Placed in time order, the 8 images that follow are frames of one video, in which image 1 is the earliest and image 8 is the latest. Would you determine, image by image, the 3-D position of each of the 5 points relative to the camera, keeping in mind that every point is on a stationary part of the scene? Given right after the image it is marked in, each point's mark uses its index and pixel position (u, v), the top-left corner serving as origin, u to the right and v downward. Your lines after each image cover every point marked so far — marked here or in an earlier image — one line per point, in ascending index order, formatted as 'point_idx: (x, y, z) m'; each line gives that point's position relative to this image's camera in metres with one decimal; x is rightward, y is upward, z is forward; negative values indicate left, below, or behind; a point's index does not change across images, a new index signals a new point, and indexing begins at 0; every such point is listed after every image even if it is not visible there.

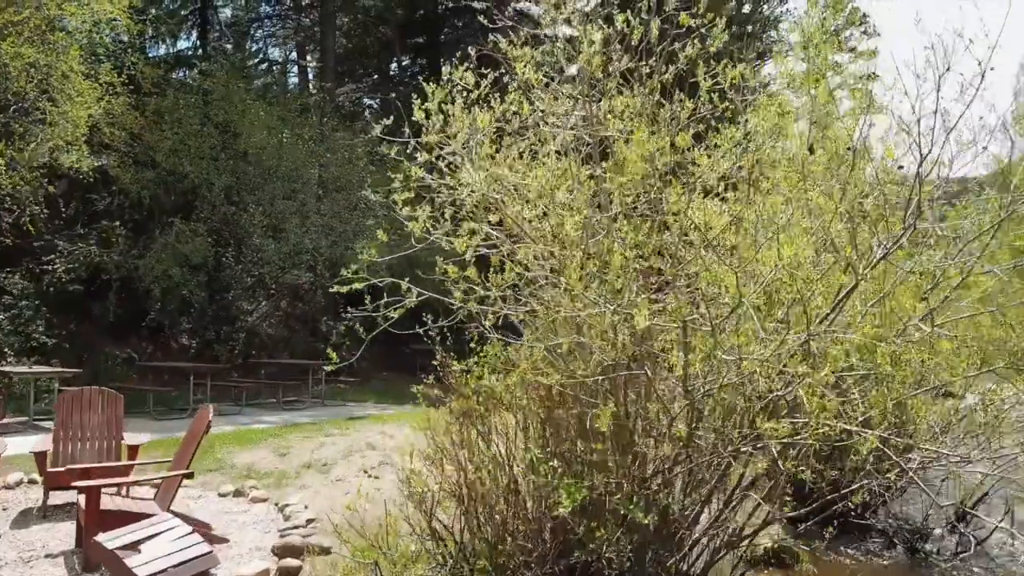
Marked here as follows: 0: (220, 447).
0: (-2.2, -1.2, +5.8) m
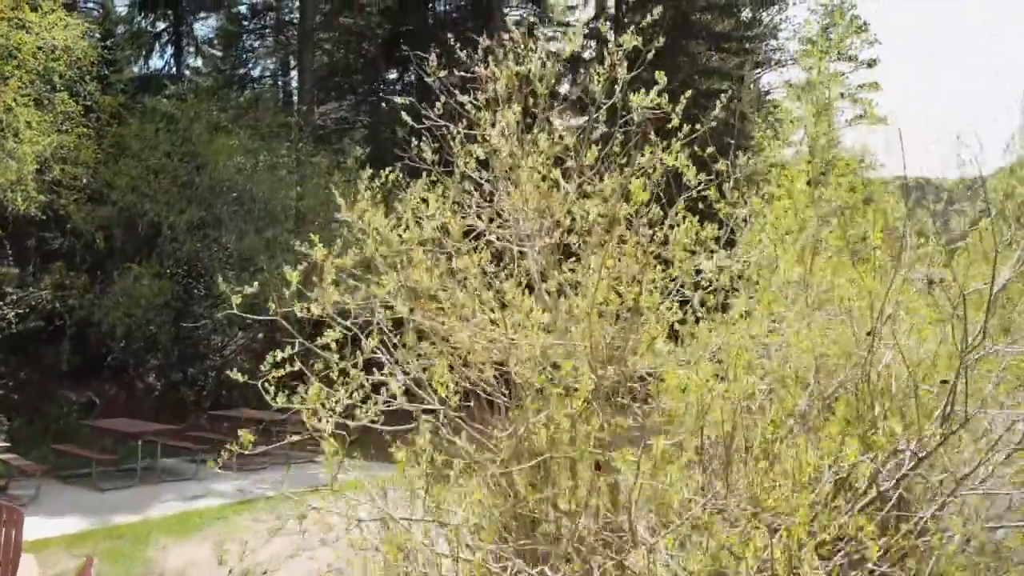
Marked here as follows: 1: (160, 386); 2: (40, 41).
0: (-2.4, -1.7, +5.2) m
1: (-4.5, -1.3, +9.9) m
2: (-5.0, +2.7, +8.3) m
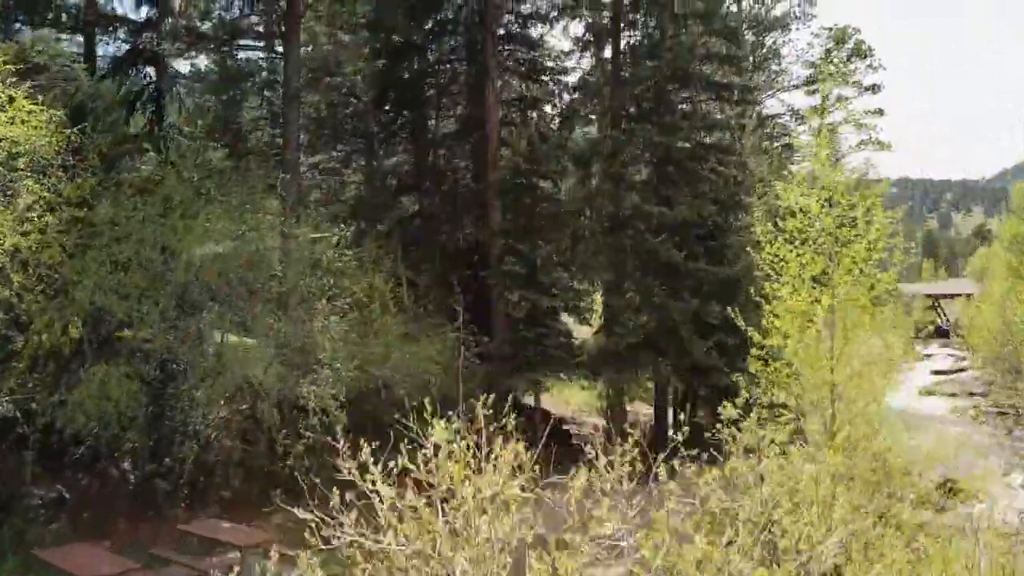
0: (-2.5, -2.7, +4.8) m
1: (-4.6, -2.3, +9.5) m
2: (-5.1, +1.6, +7.9) m
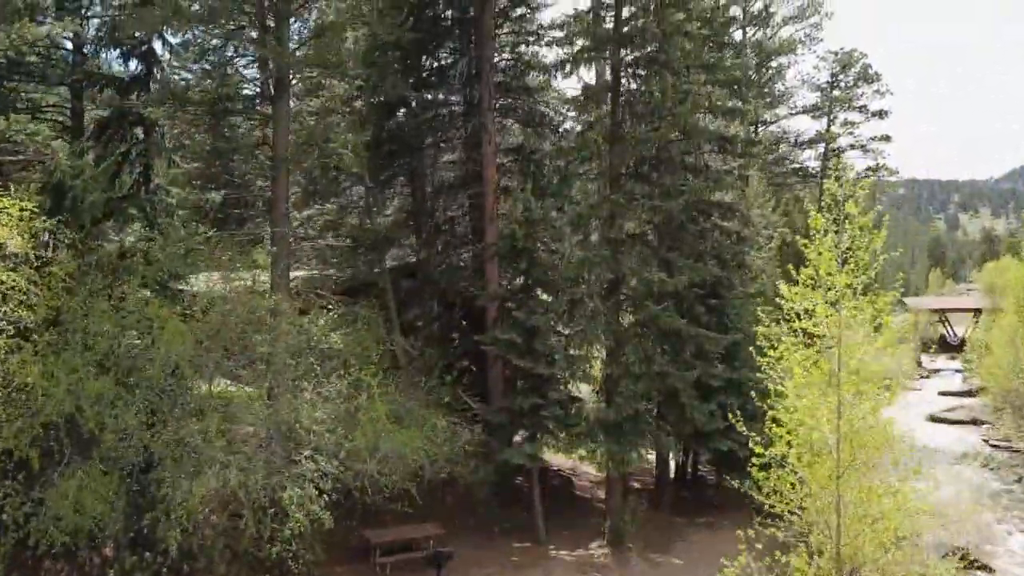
0: (-2.7, -3.8, +4.5) m
1: (-4.7, -3.3, +9.2) m
2: (-5.2, +0.6, +7.5) m
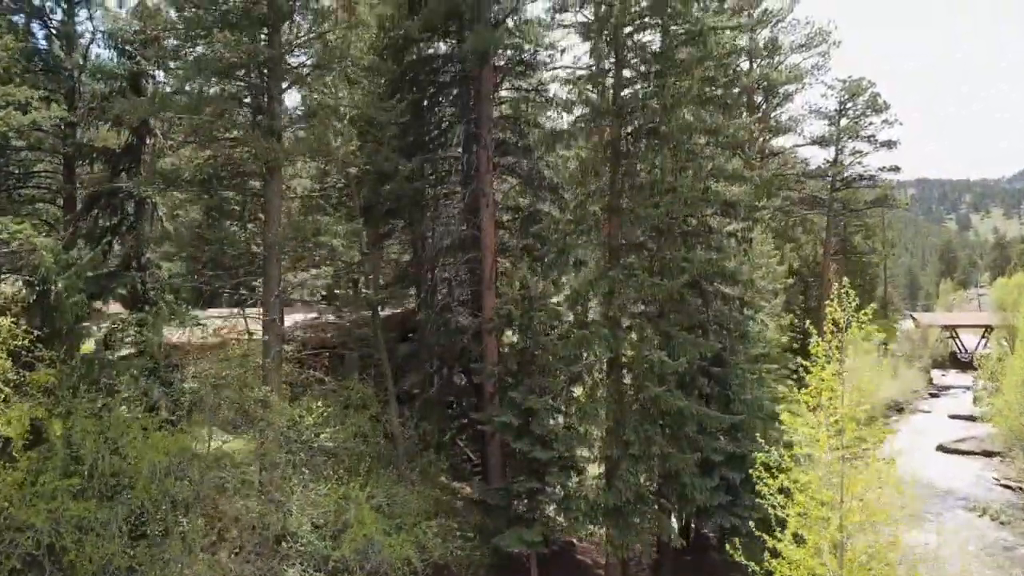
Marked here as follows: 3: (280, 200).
0: (-2.8, -5.0, +4.3) m
1: (-4.8, -4.6, +9.0) m
2: (-5.3, -0.7, +7.3) m
3: (-3.5, +1.2, +11.7) m
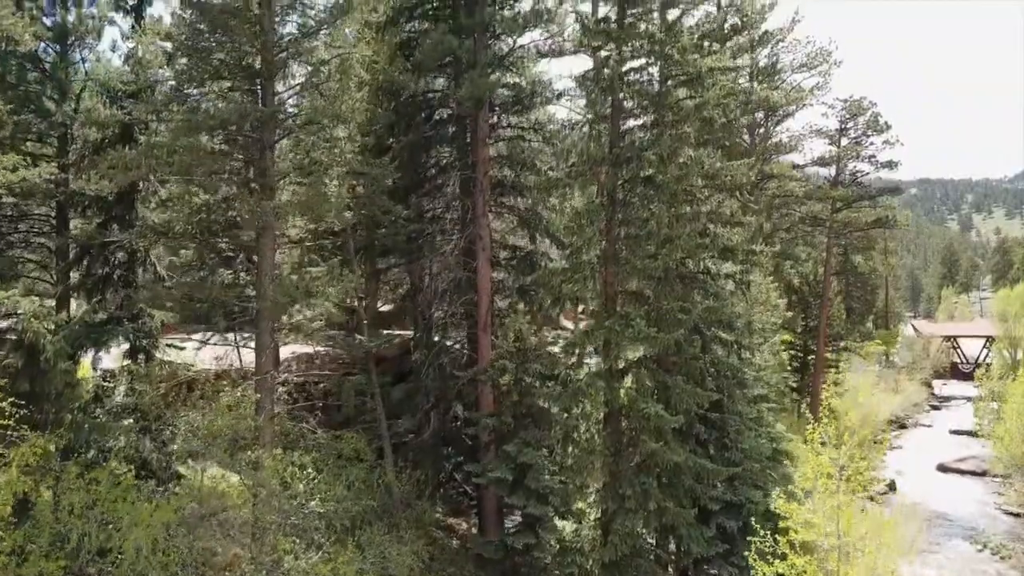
0: (-2.9, -5.8, +4.2) m
1: (-4.9, -5.3, +8.9) m
2: (-5.4, -1.4, +7.2) m
3: (-3.5, +0.4, +11.5) m
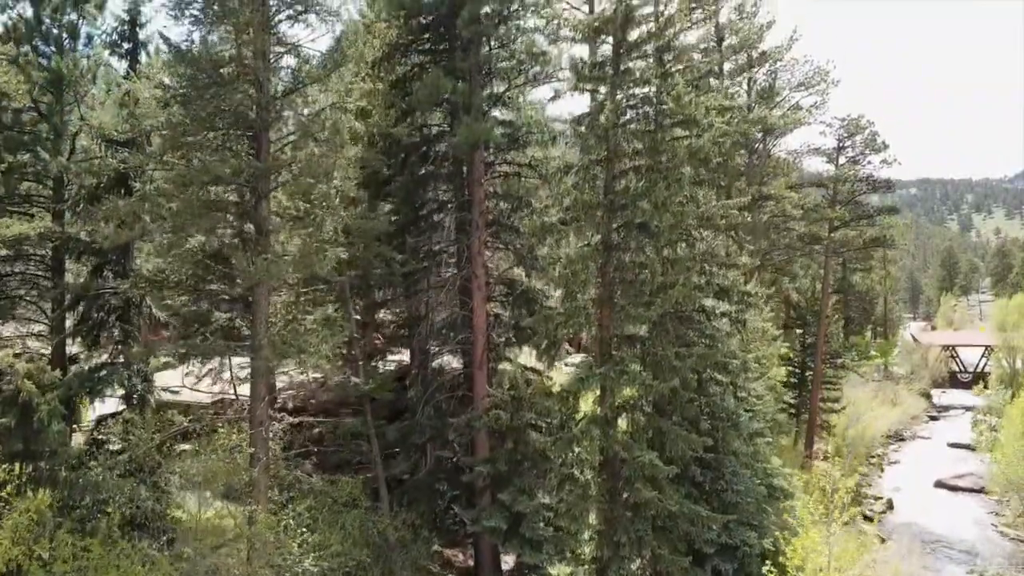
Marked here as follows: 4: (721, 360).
0: (-3.0, -6.5, +4.2) m
1: (-5.0, -6.1, +8.9) m
2: (-5.5, -2.2, +7.3) m
3: (-3.6, -0.3, +11.6) m
4: (+3.6, -1.2, +13.3) m
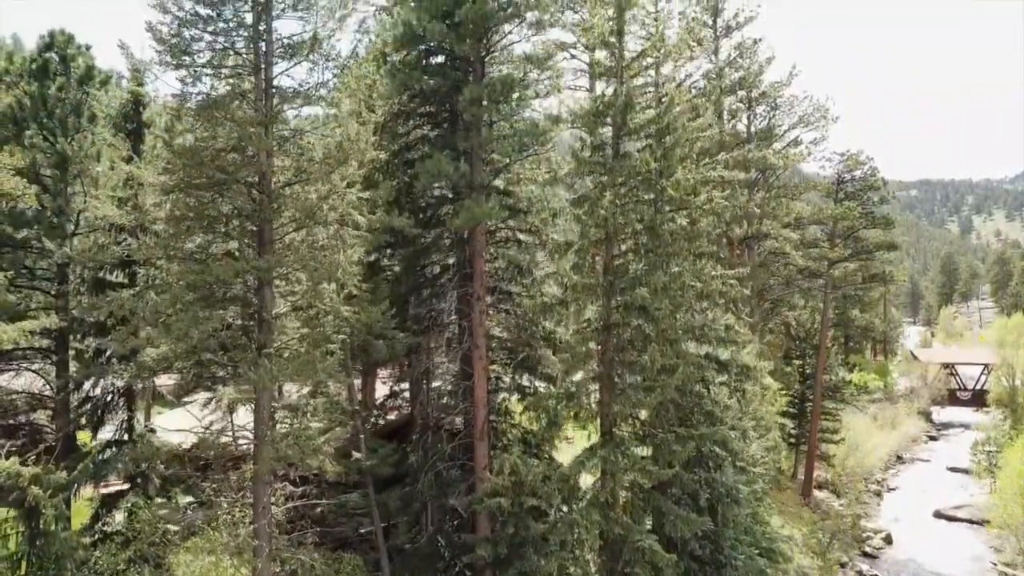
0: (-3.0, -7.8, +4.3) m
1: (-5.0, -7.4, +9.0) m
2: (-5.5, -3.5, +7.4) m
3: (-3.6, -1.6, +11.7) m
4: (+3.6, -2.5, +13.4) m
